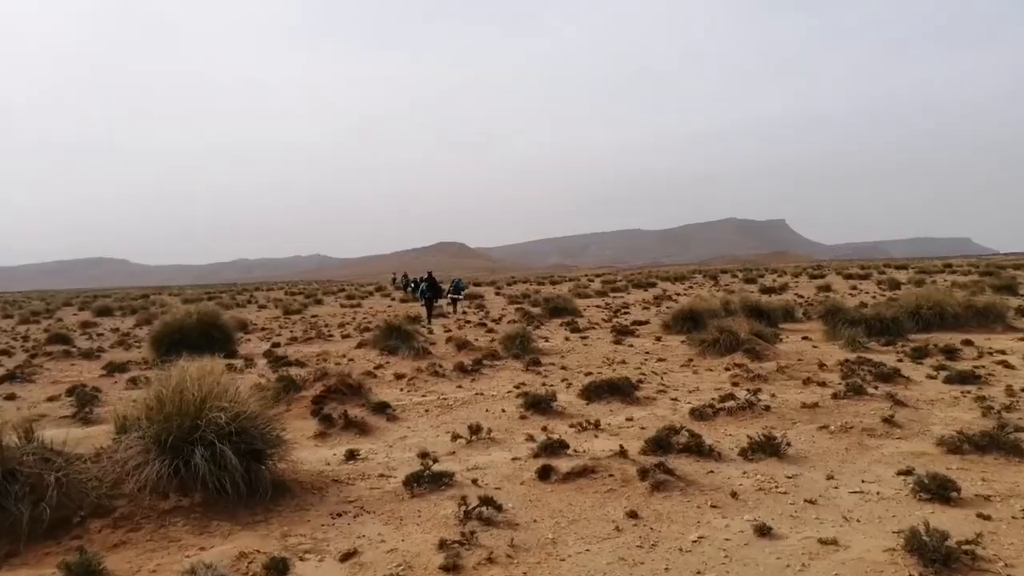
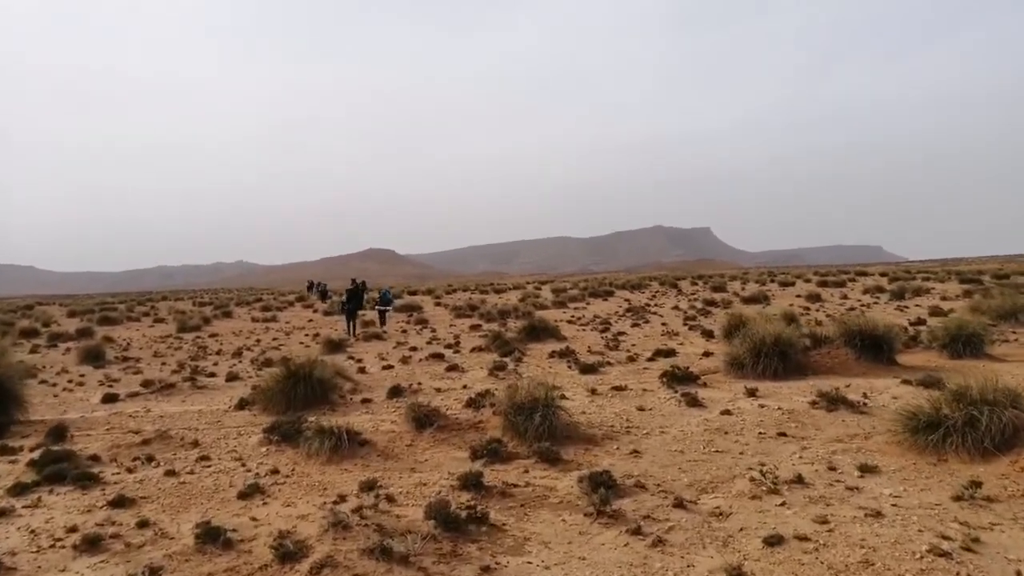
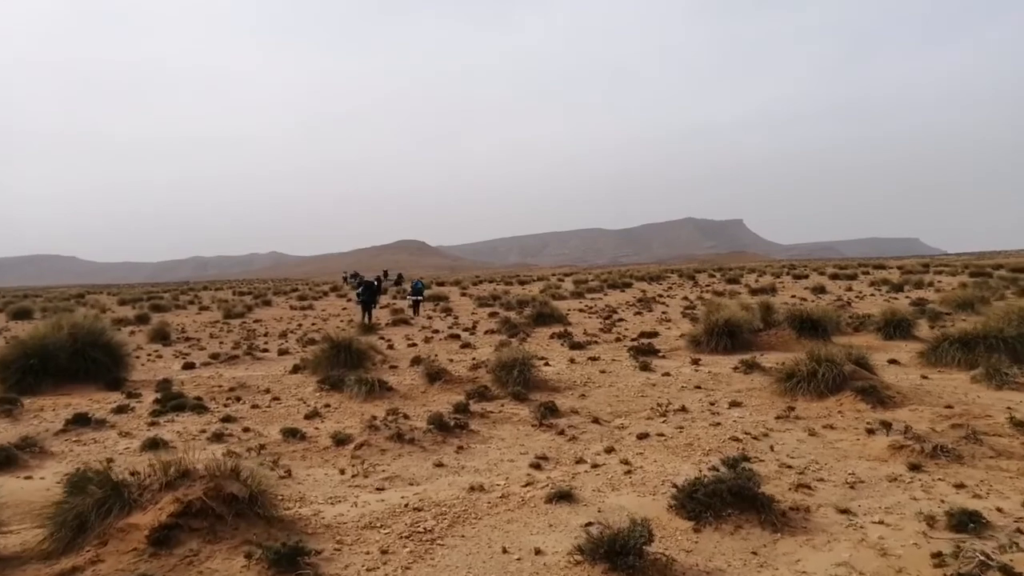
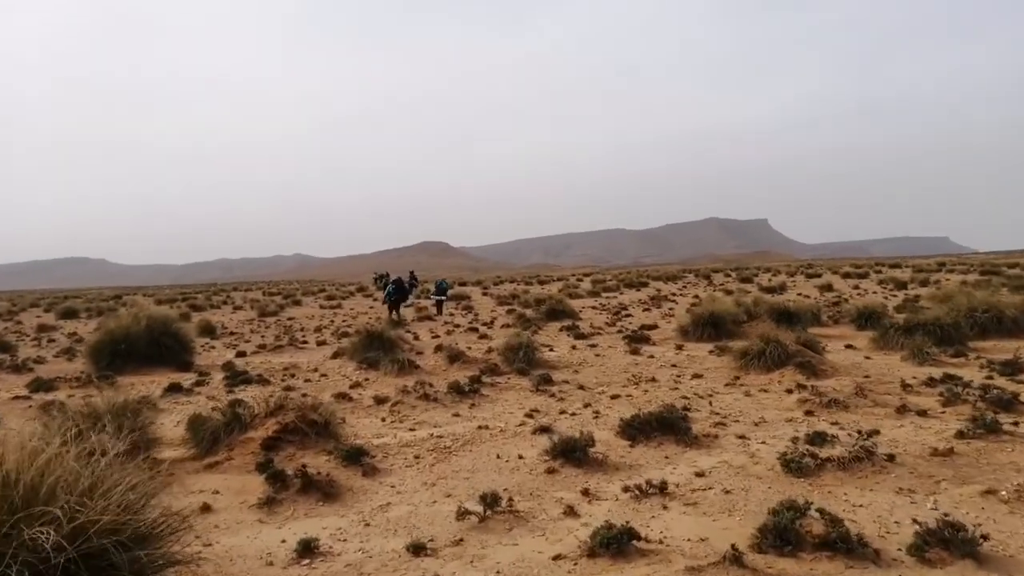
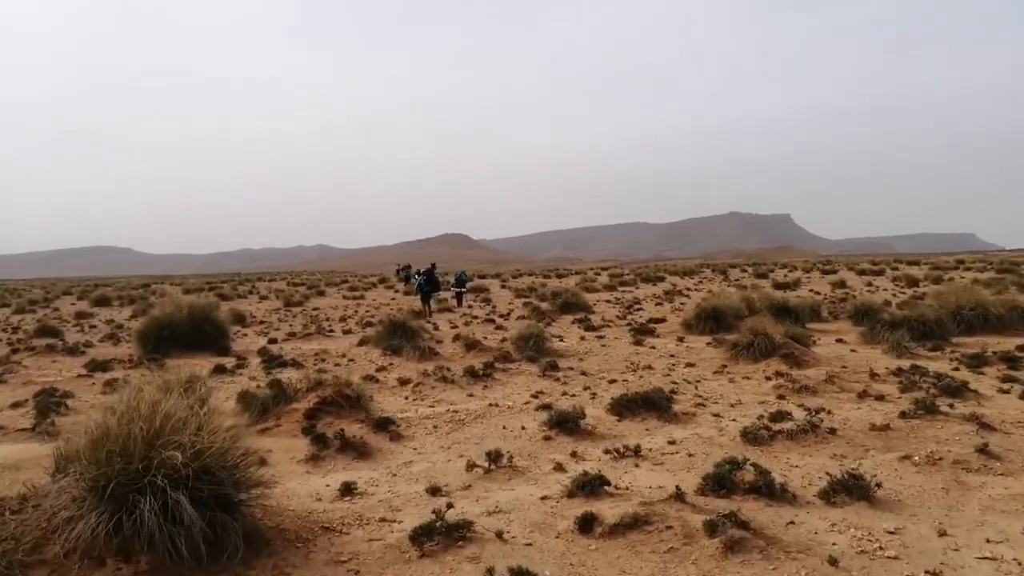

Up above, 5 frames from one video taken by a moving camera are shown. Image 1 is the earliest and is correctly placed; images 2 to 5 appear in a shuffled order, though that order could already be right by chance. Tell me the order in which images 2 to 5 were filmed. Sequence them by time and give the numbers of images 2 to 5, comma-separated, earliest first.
5, 4, 3, 2
